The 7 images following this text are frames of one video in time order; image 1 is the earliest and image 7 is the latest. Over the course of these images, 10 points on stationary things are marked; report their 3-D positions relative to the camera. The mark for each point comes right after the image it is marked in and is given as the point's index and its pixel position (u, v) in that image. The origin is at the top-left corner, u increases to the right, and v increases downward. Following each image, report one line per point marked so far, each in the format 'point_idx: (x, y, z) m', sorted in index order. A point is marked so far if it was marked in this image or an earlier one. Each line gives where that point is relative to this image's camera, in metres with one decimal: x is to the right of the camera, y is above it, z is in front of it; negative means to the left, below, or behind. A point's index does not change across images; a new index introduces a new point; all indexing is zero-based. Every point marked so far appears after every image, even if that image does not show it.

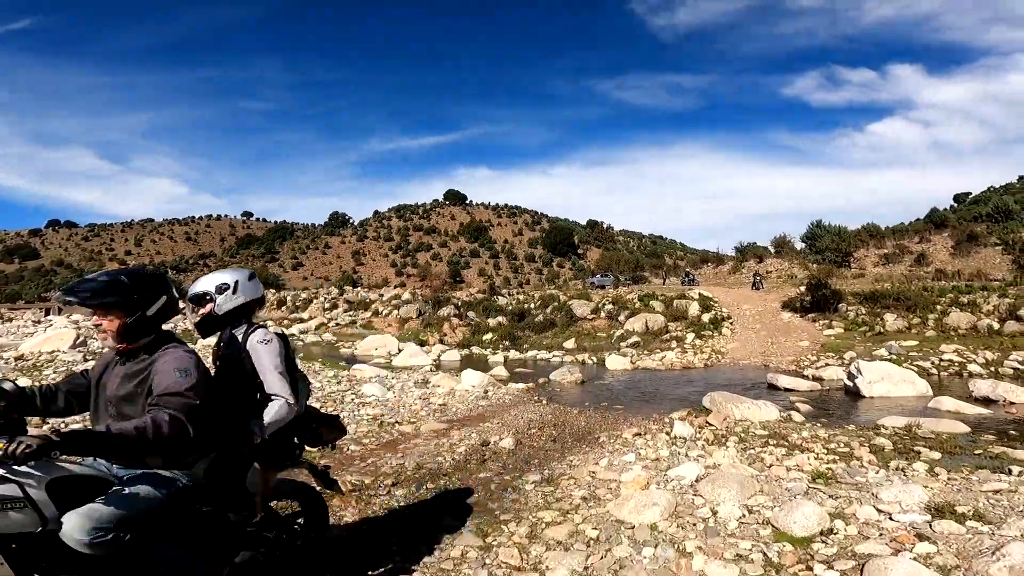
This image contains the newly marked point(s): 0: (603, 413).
0: (+2.3, -3.3, +15.1) m
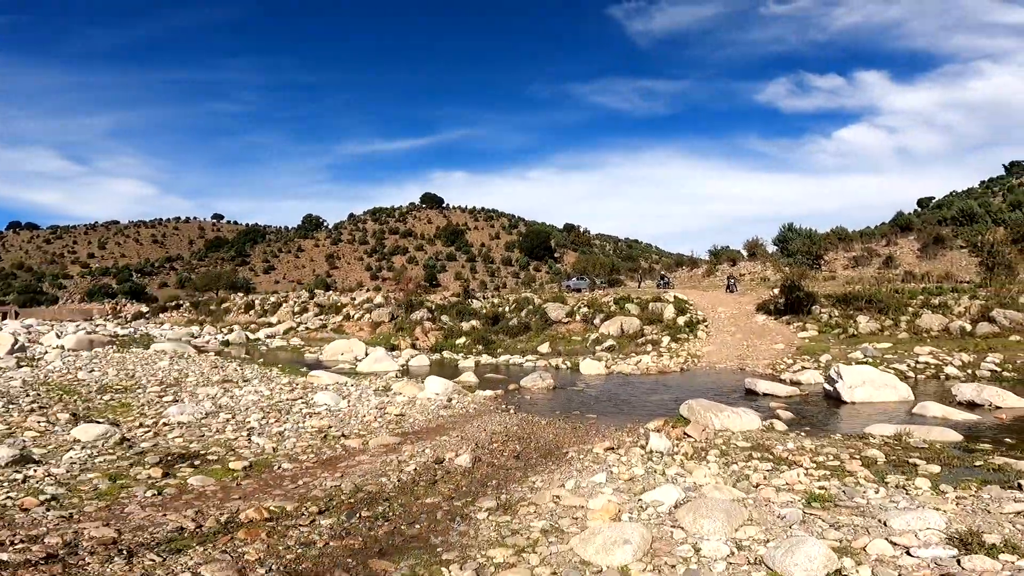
0: (+1.5, -3.3, +14.0) m
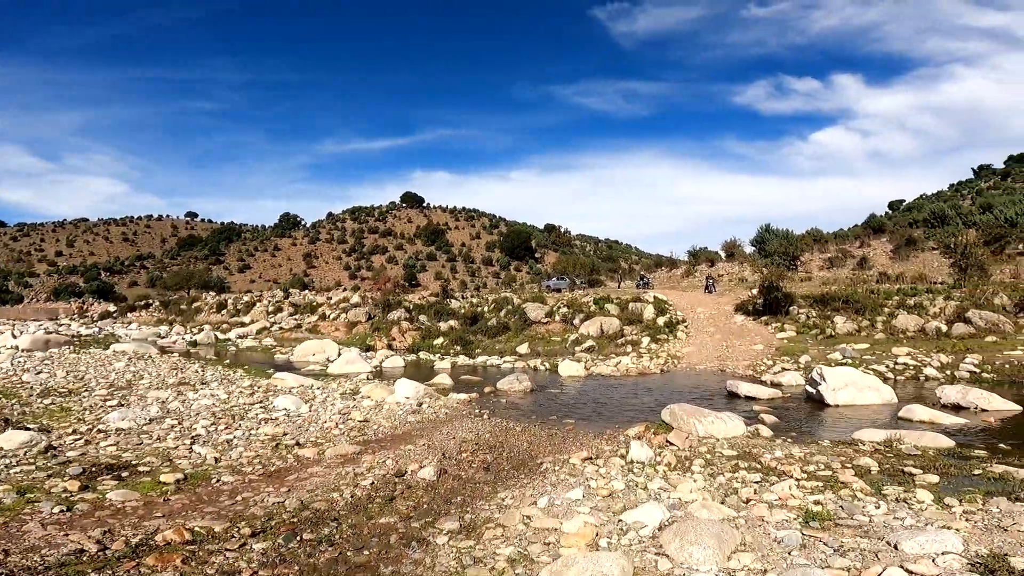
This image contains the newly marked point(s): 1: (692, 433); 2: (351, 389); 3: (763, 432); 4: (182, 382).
0: (+0.8, -3.2, +13.3) m
1: (+3.8, -3.1, +12.3) m
2: (-5.3, -3.3, +19.2) m
3: (+5.5, -3.1, +12.6) m
4: (-11.4, -3.2, +20.0) m
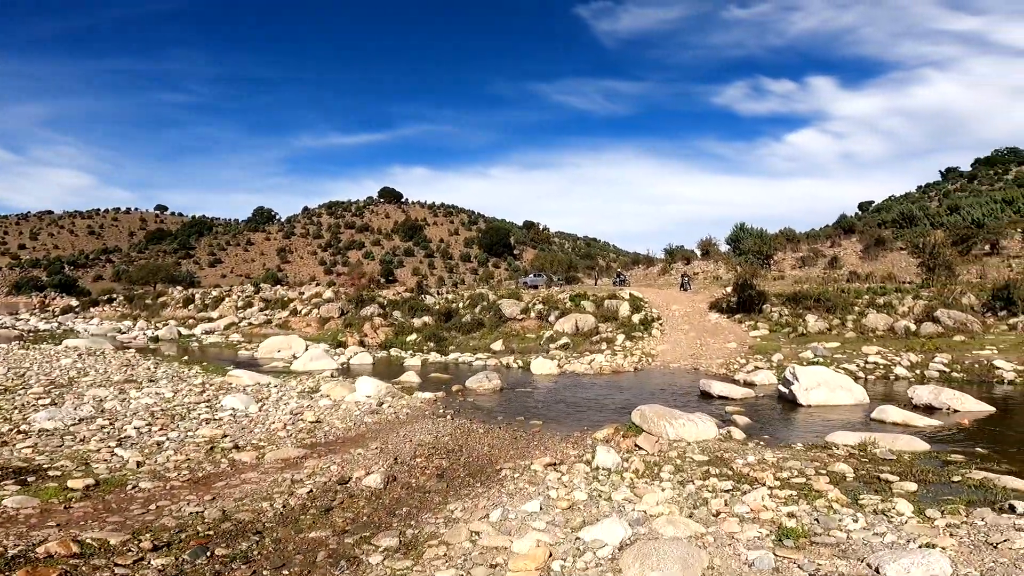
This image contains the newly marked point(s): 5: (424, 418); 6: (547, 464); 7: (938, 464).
0: (0.0, -3.1, +12.6) m
1: (+3.0, -3.0, +11.8) m
2: (-6.3, -3.2, +18.4) m
3: (+4.7, -3.1, +12.2) m
4: (-12.4, -3.0, +18.9) m
5: (-2.1, -3.1, +13.8) m
6: (+0.6, -2.9, +9.5) m
7: (+7.1, -2.9, +9.7) m
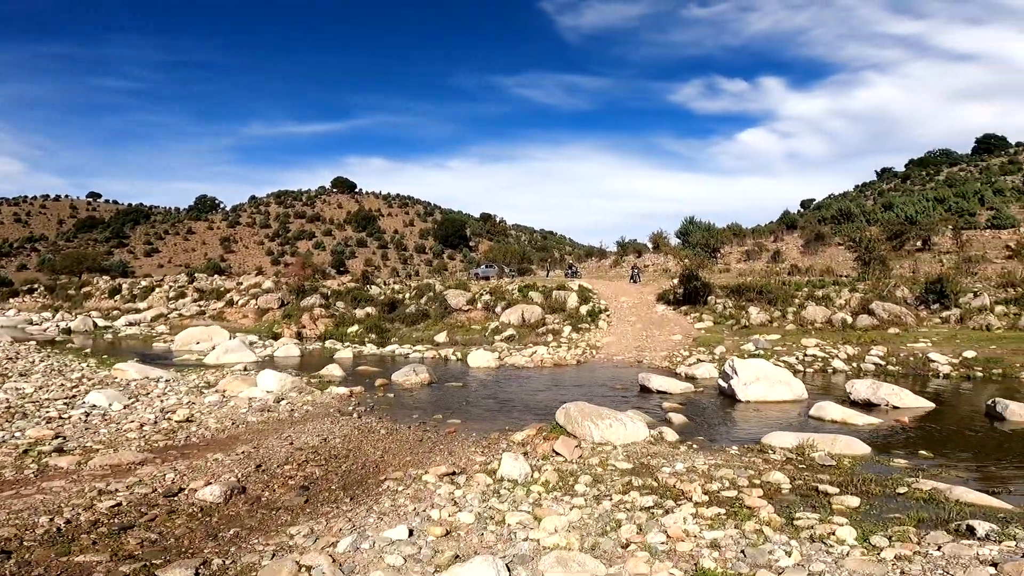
0: (-1.7, -2.9, +11.2) m
1: (+1.3, -2.7, +10.5) m
2: (-8.5, -2.8, +16.4) m
3: (+2.9, -2.8, +11.0) m
4: (-14.6, -2.5, +16.4) m
5: (-3.9, -2.8, +12.2) m
6: (-0.9, -2.6, +8.1) m
7: (+5.5, -2.7, +8.7) m
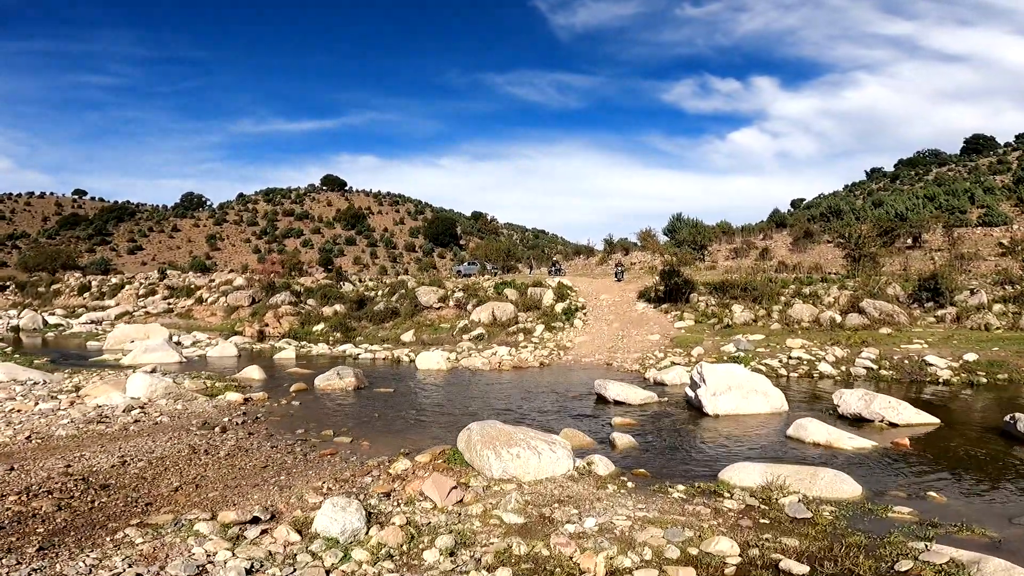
0: (-3.4, -2.6, +8.5) m
1: (-0.4, -2.5, +7.9) m
2: (-10.3, -2.5, +13.6) m
3: (+1.2, -2.6, +8.4) m
4: (-16.4, -2.3, +13.6) m
5: (-5.6, -2.6, +9.5) m
6: (-2.6, -2.4, +5.4) m
7: (+3.9, -2.5, +6.1) m
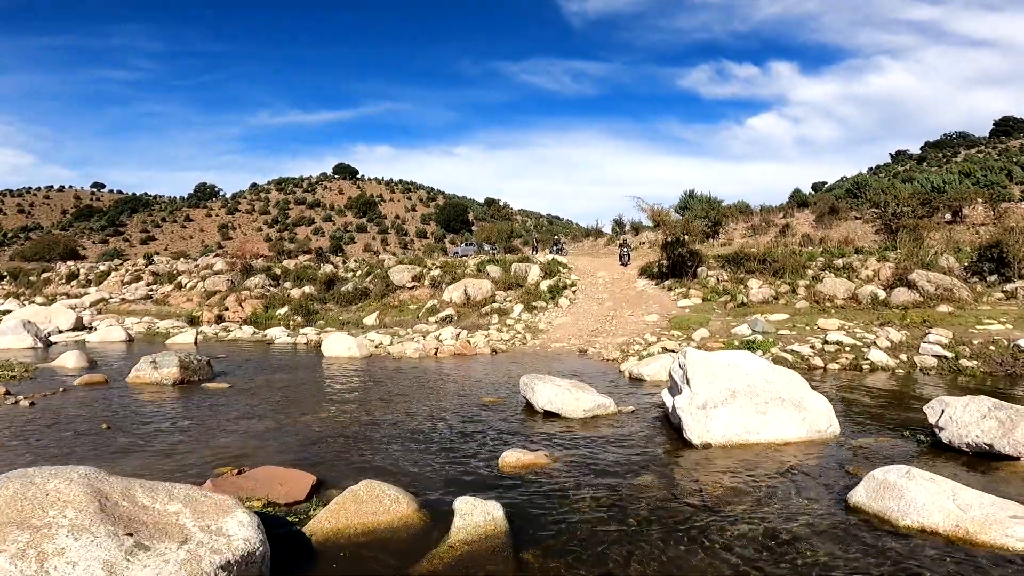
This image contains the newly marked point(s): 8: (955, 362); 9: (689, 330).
0: (-5.7, -1.8, +2.8) m
1: (-2.7, -1.7, +2.1) m
2: (-12.5, -1.6, +8.1) m
3: (-1.1, -1.8, +2.6) m
4: (-18.5, -1.4, +8.2) m
5: (-7.9, -1.7, +3.8) m
6: (-5.0, -1.7, -0.4) m
7: (+1.5, -1.7, +0.2) m
8: (+11.5, -1.8, +15.1) m
9: (+6.0, -1.4, +19.8) m
